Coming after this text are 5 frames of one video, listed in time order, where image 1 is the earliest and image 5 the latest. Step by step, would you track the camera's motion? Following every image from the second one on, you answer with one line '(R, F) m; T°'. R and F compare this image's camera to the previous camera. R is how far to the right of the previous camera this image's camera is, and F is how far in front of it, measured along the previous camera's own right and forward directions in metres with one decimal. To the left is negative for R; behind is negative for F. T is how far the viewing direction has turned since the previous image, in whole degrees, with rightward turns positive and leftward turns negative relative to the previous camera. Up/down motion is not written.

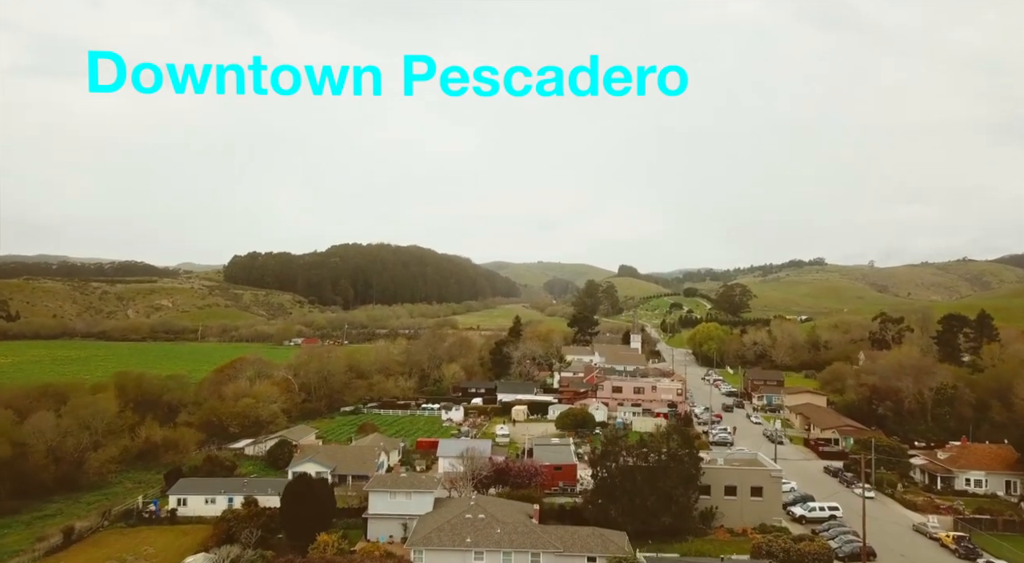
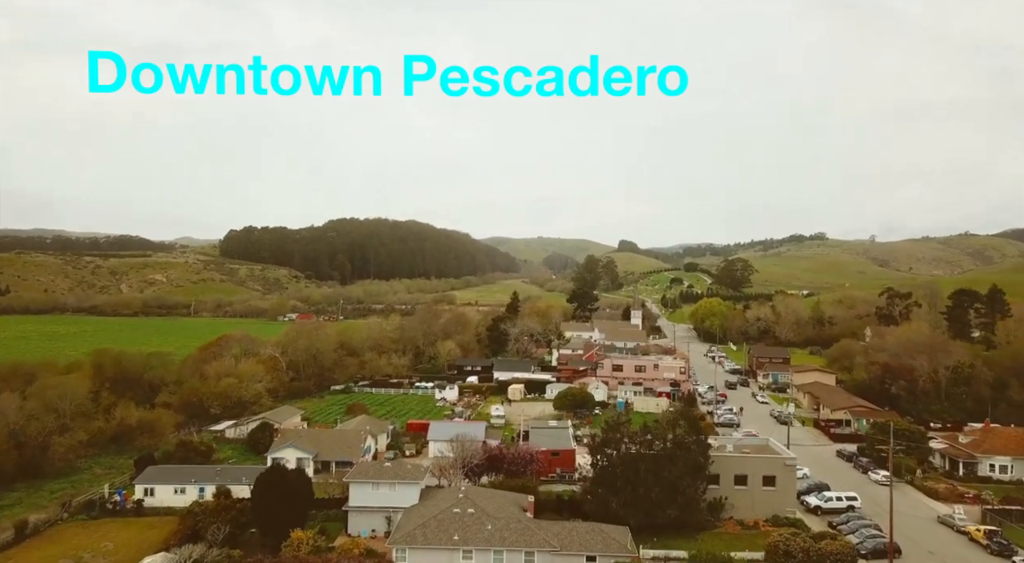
(+0.2, +2.0) m; 0°
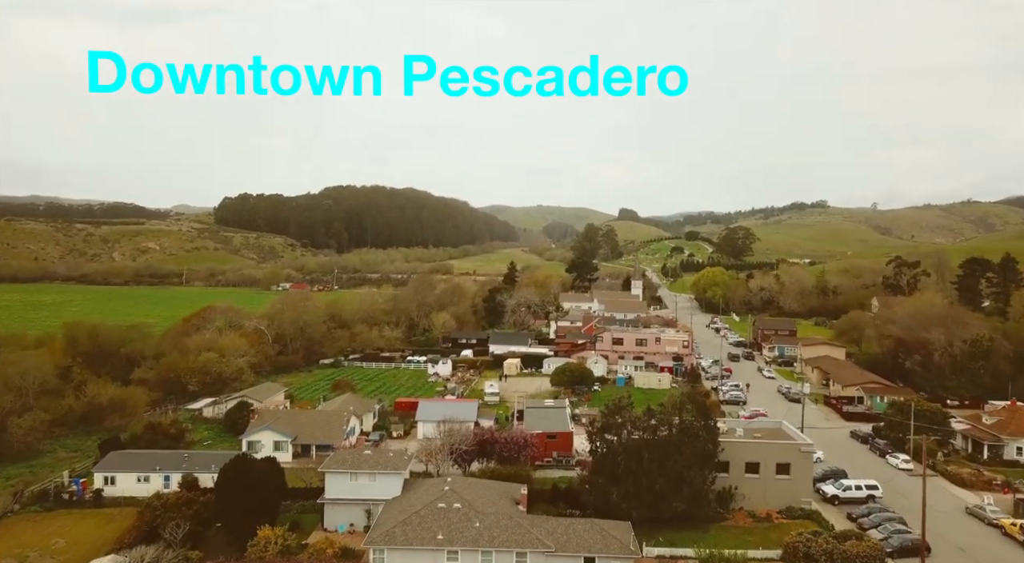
(+0.2, +2.1) m; 0°
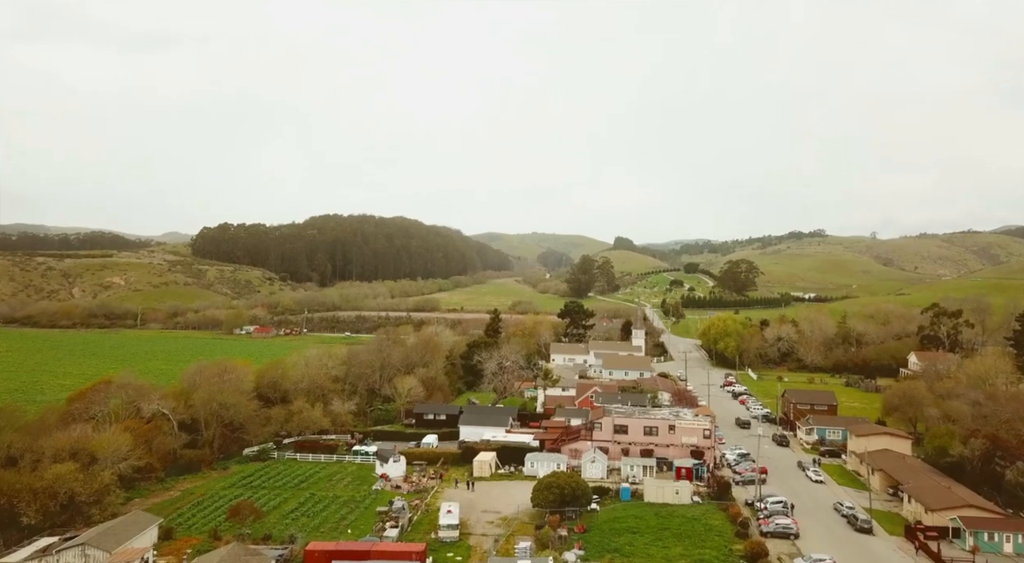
(+1.1, +9.0) m; 0°
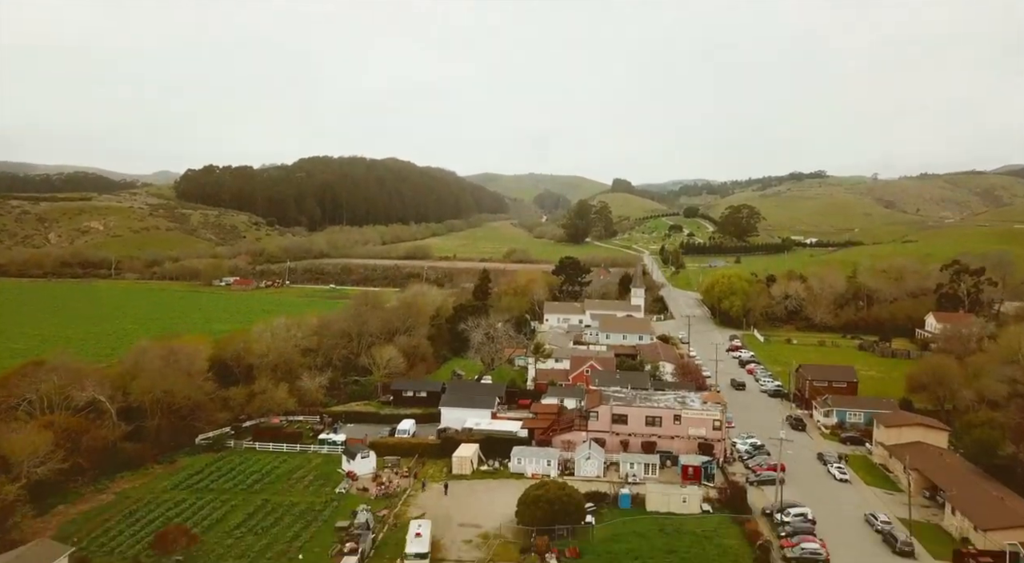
(+0.5, +4.5) m; 0°
